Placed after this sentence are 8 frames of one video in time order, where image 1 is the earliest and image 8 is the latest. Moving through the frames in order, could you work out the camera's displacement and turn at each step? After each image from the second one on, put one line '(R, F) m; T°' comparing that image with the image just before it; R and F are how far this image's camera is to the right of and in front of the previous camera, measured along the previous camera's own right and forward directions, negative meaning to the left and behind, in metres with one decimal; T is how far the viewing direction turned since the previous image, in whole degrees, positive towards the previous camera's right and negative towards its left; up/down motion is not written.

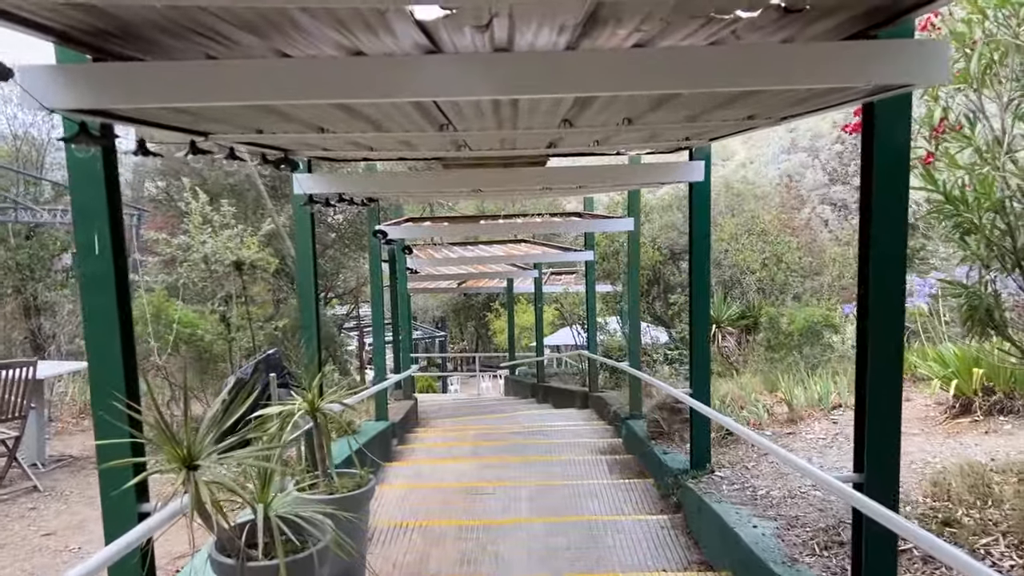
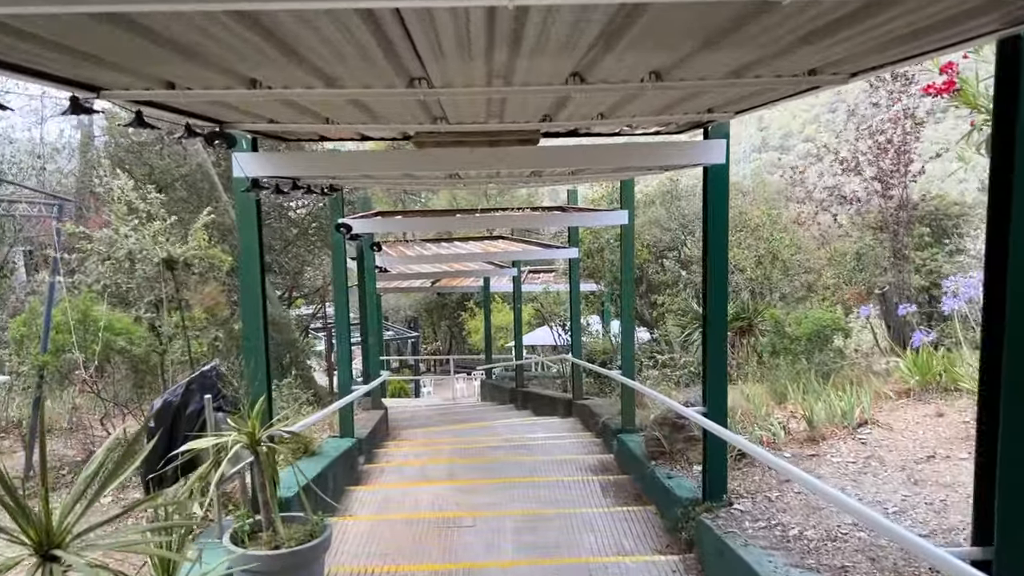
(0.0, +0.6) m; +2°
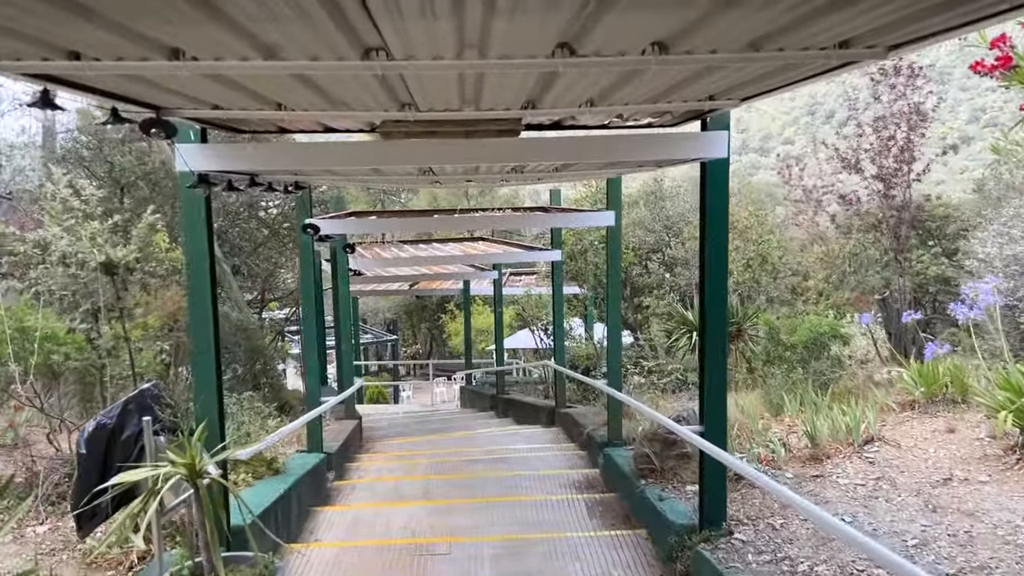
(0.0, +0.3) m; +1°
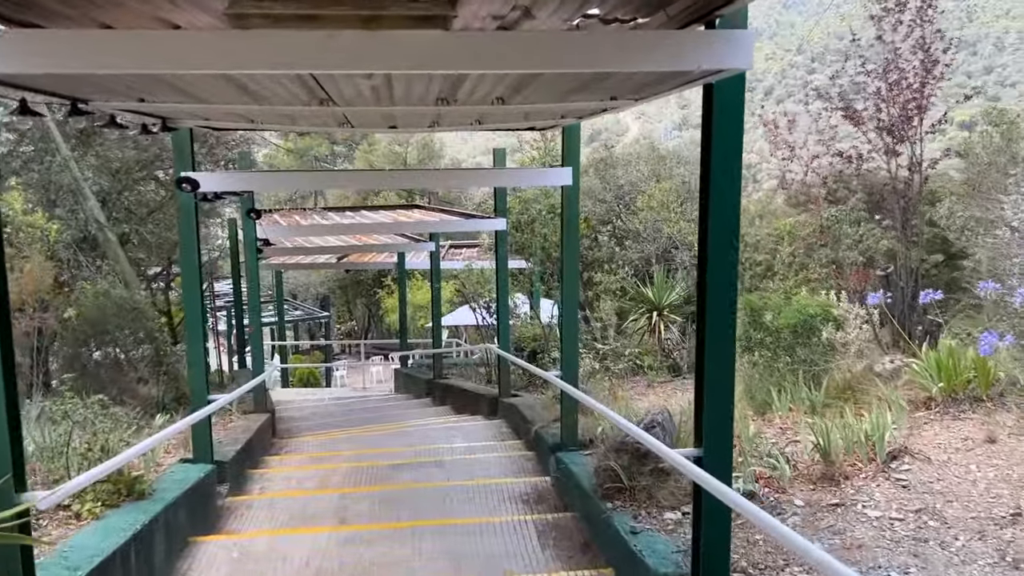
(0.0, +1.0) m; +4°
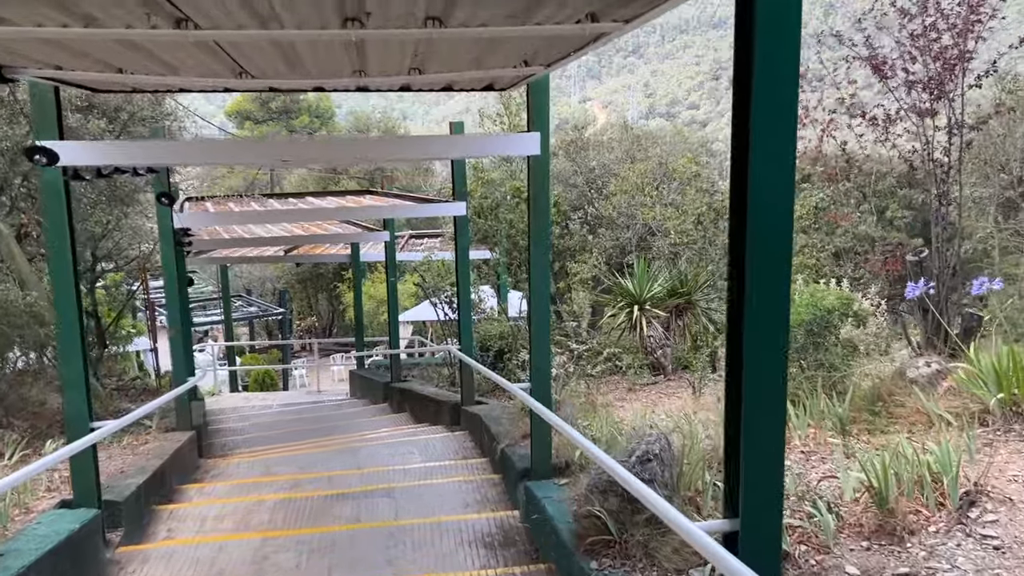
(+0.1, +0.8) m; +2°
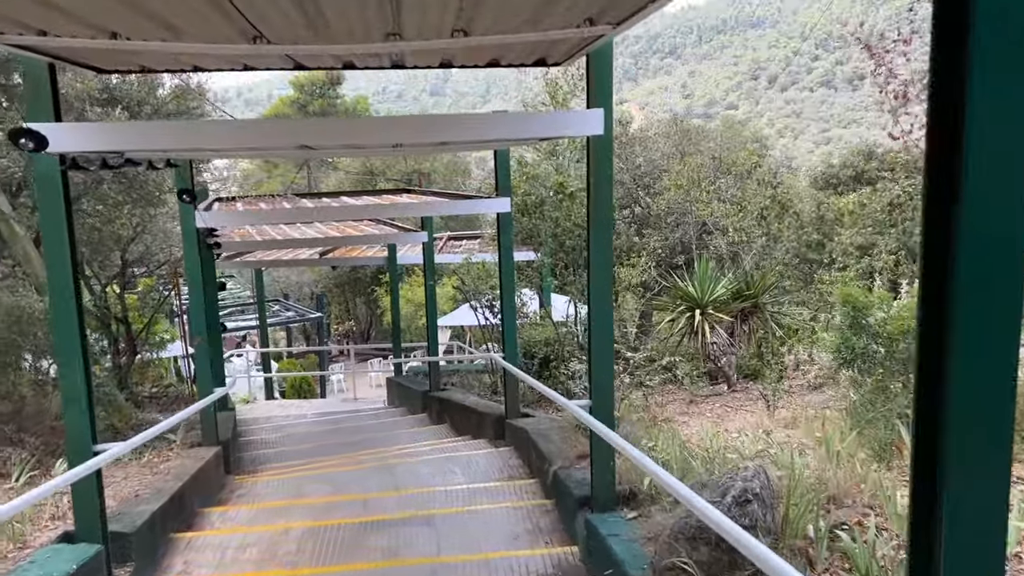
(-0.1, +0.5) m; -3°
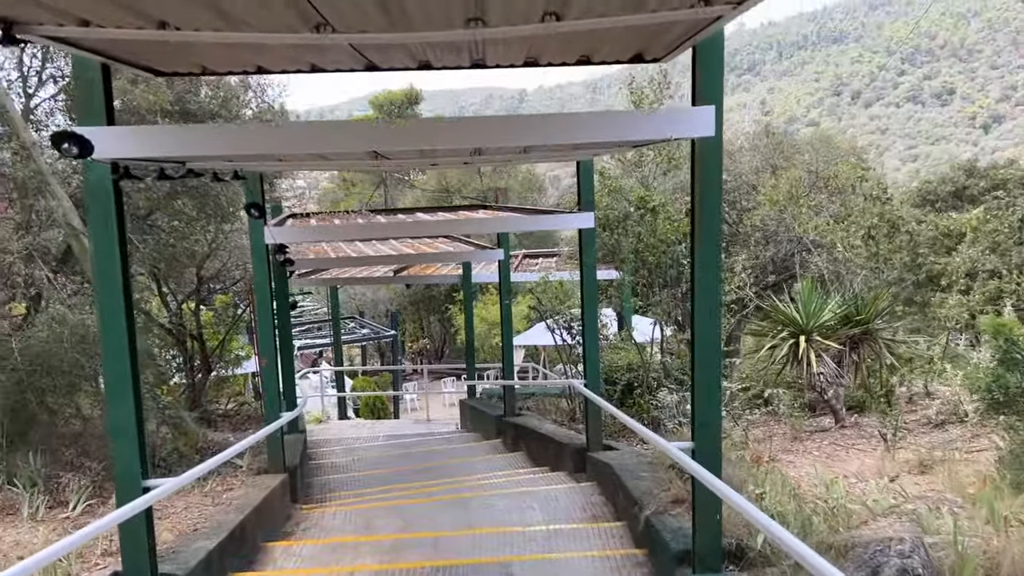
(-0.1, +0.4) m; -5°
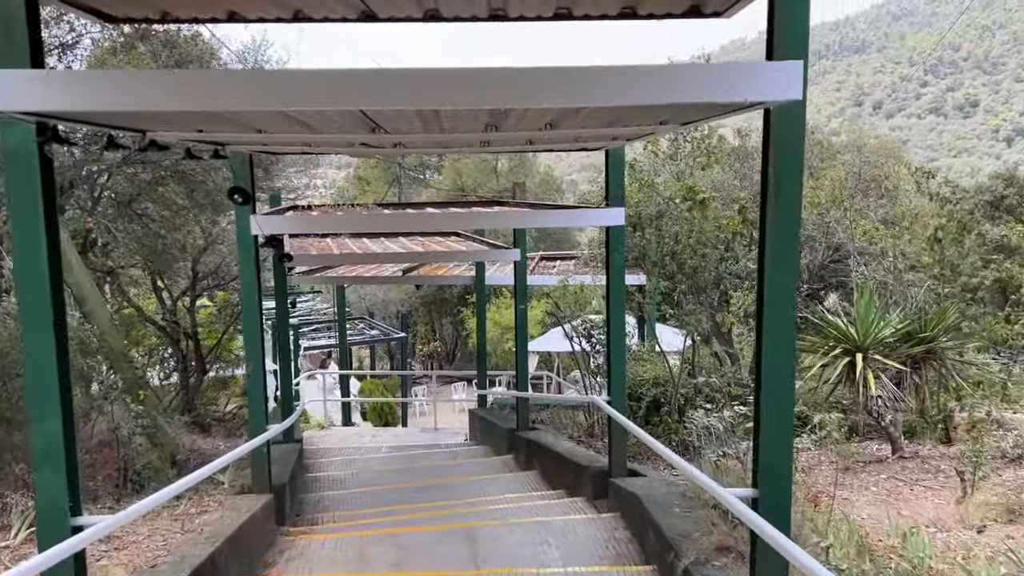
(0.0, +0.6) m; -1°
